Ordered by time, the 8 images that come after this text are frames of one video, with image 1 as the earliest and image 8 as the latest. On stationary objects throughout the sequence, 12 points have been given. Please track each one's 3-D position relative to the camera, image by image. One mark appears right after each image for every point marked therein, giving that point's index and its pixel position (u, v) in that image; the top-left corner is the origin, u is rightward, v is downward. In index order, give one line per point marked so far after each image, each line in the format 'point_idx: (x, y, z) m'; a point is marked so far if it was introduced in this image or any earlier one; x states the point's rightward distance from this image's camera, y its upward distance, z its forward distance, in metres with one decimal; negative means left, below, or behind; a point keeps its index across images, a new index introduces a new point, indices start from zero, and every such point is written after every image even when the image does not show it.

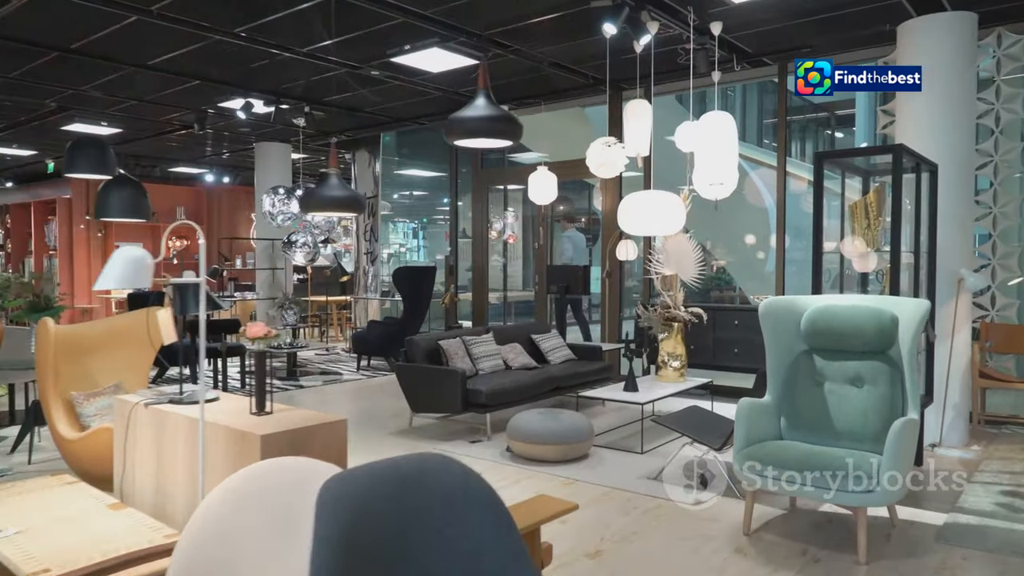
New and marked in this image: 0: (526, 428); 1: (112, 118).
0: (+0.1, -0.9, +4.7) m
1: (-4.7, +2.0, +8.9) m
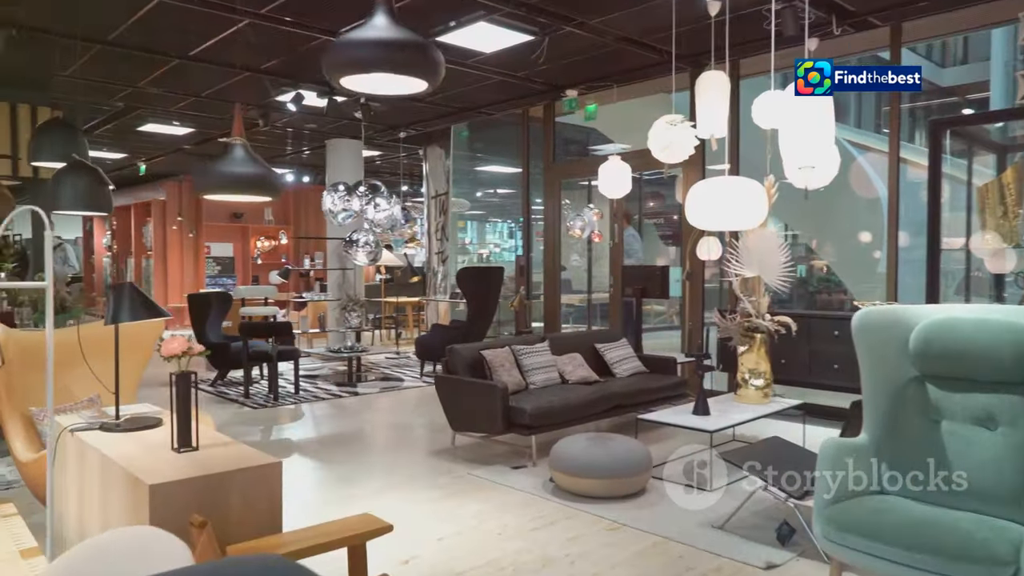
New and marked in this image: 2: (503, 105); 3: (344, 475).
0: (+0.3, -0.9, +4.0) m
1: (-3.8, +2.0, +8.8) m
2: (-0.1, +2.0, +8.3) m
3: (-1.0, -1.1, +4.5) m
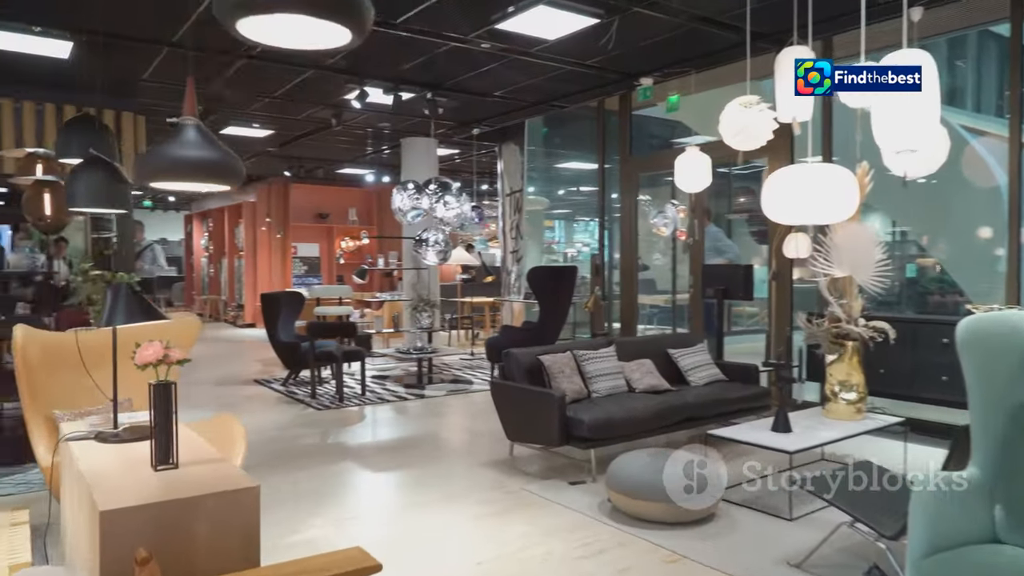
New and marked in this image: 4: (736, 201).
0: (+0.6, -0.9, +3.6) m
1: (-3.0, +2.0, +8.9) m
2: (+0.7, +2.0, +8.0) m
3: (-0.7, -1.1, +4.3) m
4: (+2.1, +0.8, +7.0) m
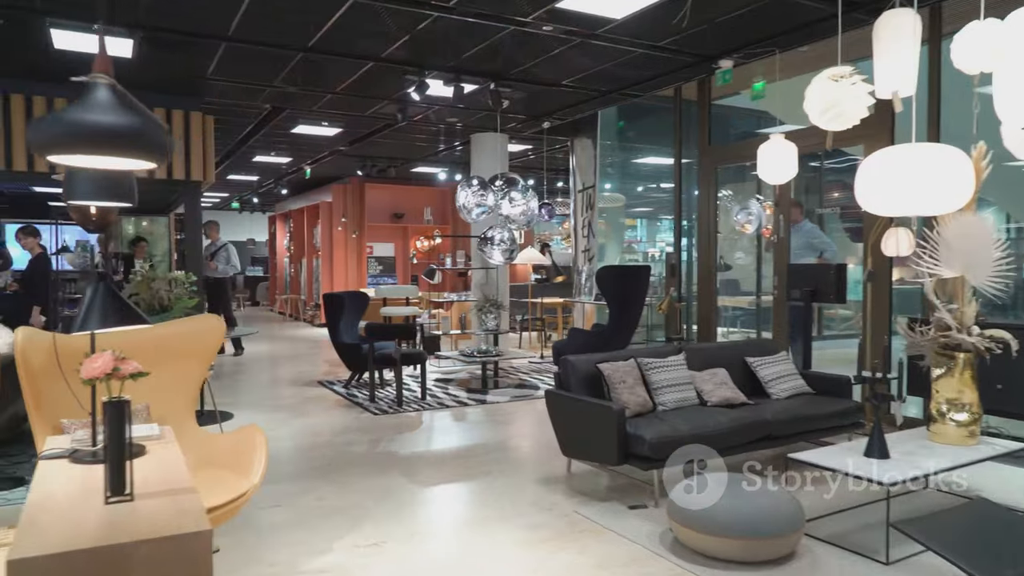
0: (+0.8, -0.9, +3.2) m
1: (-2.1, +2.0, +8.8) m
2: (+1.4, +2.0, +7.5) m
3: (-0.4, -1.1, +4.0) m
4: (+2.7, +0.8, +6.4) m
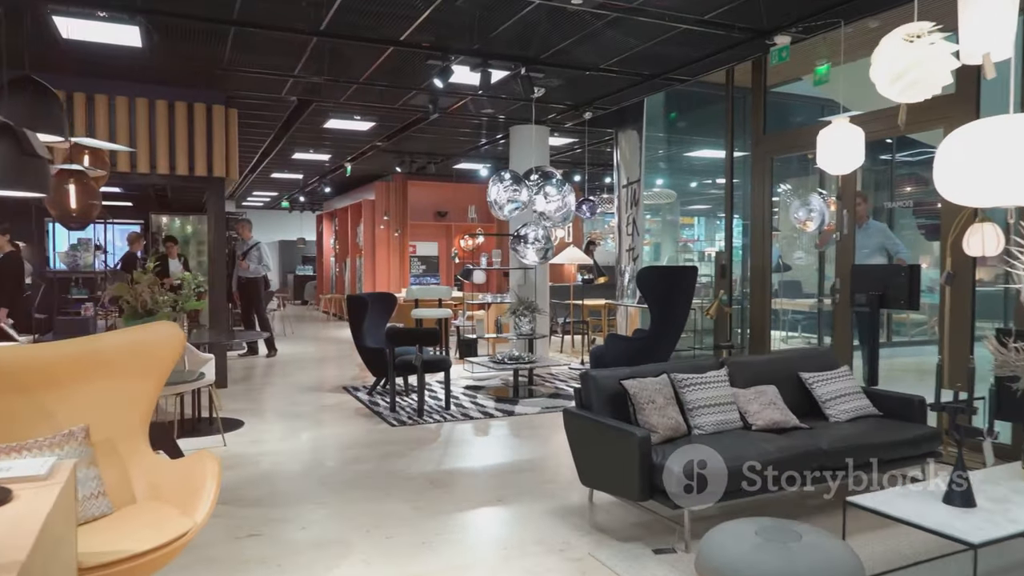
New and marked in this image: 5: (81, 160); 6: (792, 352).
0: (+0.7, -0.9, +2.6) m
1: (-1.7, +2.0, +8.4) m
2: (+1.7, +2.0, +6.9) m
3: (-0.4, -1.2, +3.5) m
4: (+2.9, +0.8, +5.7) m
5: (-2.6, +0.8, +4.6) m
6: (+1.6, -0.4, +4.3) m
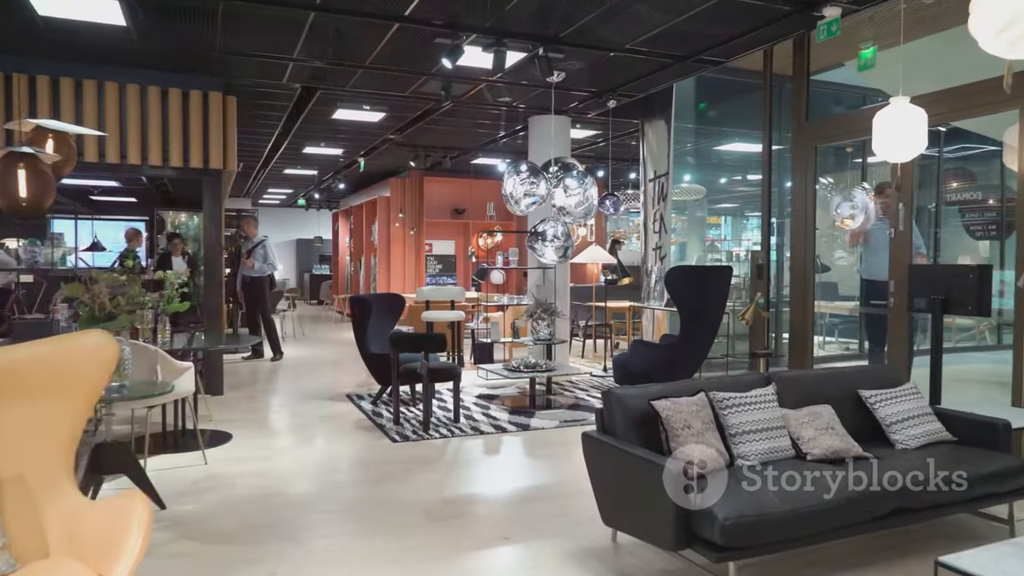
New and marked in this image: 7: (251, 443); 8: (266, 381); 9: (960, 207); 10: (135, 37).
0: (+0.7, -0.9, +2.0) m
1: (-1.5, +2.0, +7.9) m
2: (+1.8, +2.0, +6.2) m
3: (-0.3, -1.2, +3.0) m
4: (+3.0, +0.7, +5.0) m
5: (-2.6, +0.8, +4.1) m
6: (+1.7, -0.4, +3.7) m
7: (-1.8, -1.1, +5.2) m
8: (-2.8, -1.0, +8.4) m
9: (+3.1, +0.6, +4.9) m
10: (-2.8, +1.9, +5.6) m
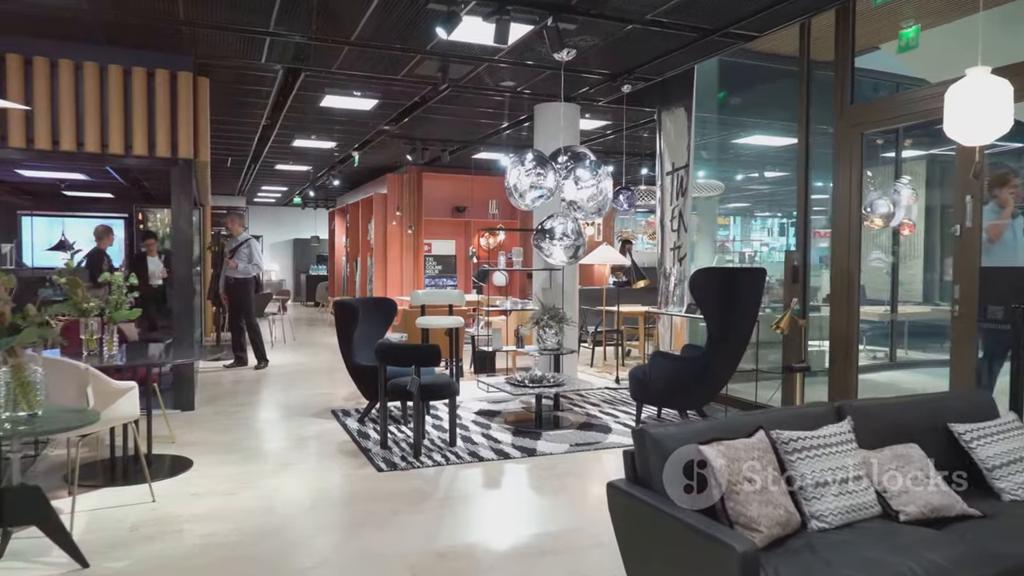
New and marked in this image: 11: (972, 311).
0: (+0.7, -1.0, +1.3) m
1: (-1.5, +2.0, +7.2) m
2: (+1.9, +1.9, +5.5) m
3: (-0.3, -1.2, +2.3) m
4: (+3.0, +0.7, +4.3) m
5: (-2.5, +0.8, +3.4) m
6: (+1.7, -0.4, +3.0) m
7: (-1.8, -1.1, +4.5) m
8: (-2.7, -1.1, +7.7) m
9: (+3.1, +0.5, +4.1) m
10: (-2.8, +1.9, +4.9) m
11: (+2.8, -0.2, +4.6) m
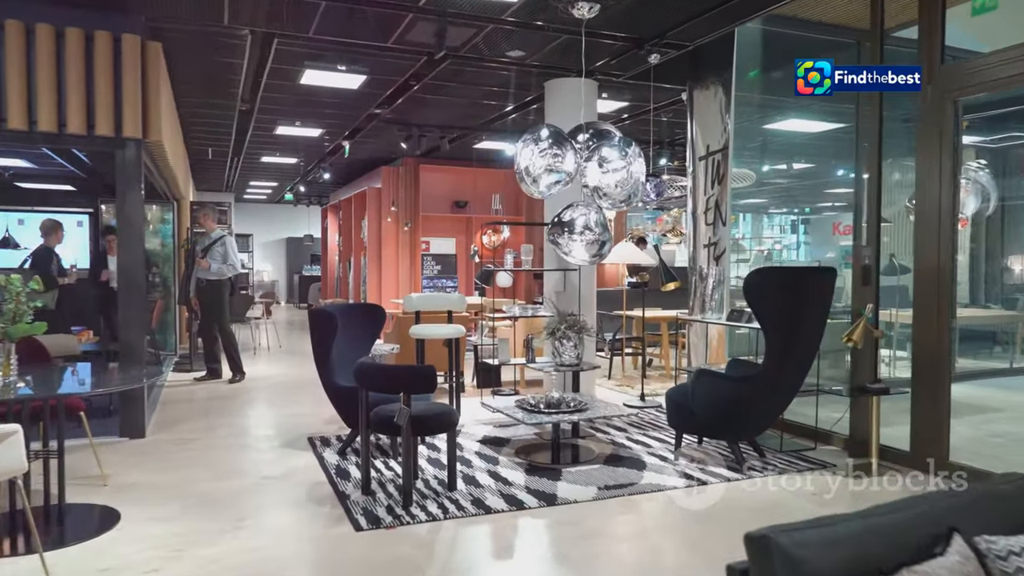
0: (+0.8, -1.0, +0.3) m
1: (-1.4, +1.9, +6.2) m
2: (+2.0, +1.9, +4.5) m
3: (-0.2, -1.2, +1.3) m
4: (+3.1, +0.7, +3.3) m
5: (-2.5, +0.7, +2.4) m
6: (+1.8, -0.4, +2.0) m
7: (-1.7, -1.1, +3.5) m
8: (-2.6, -1.1, +6.7) m
9: (+3.2, +0.5, +3.1) m
10: (-2.7, +1.8, +3.9) m
11: (+2.9, -0.2, +3.6) m
